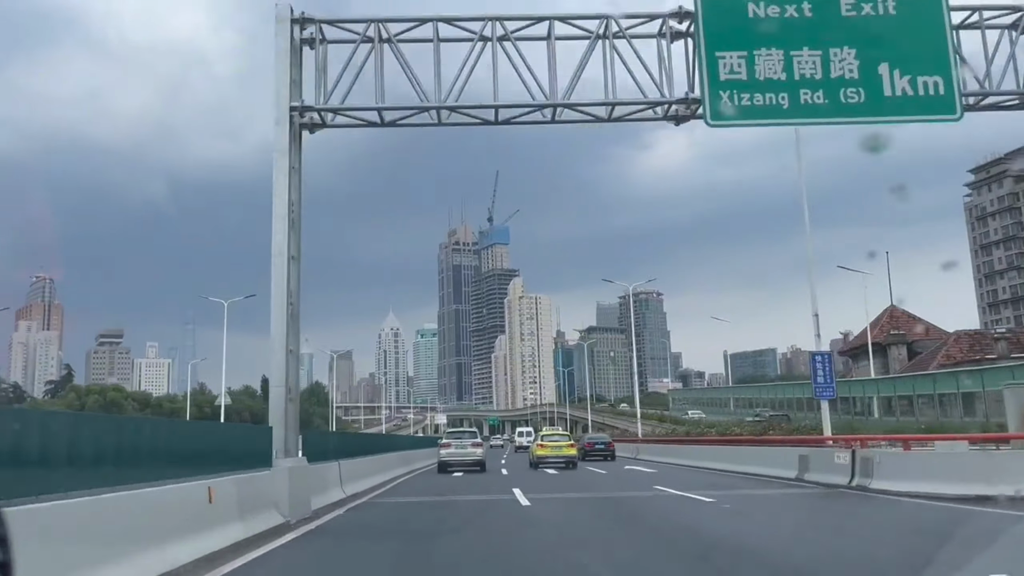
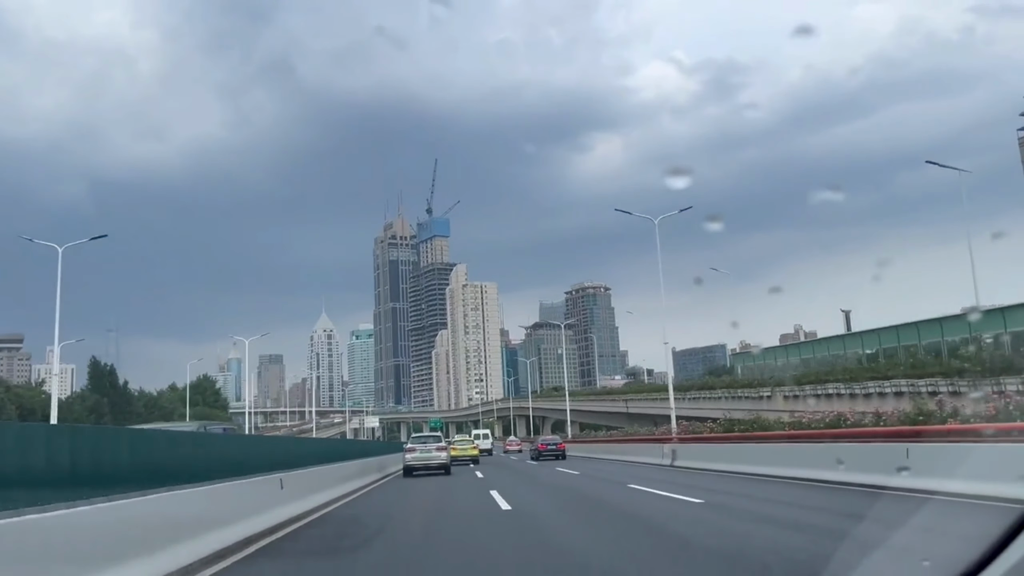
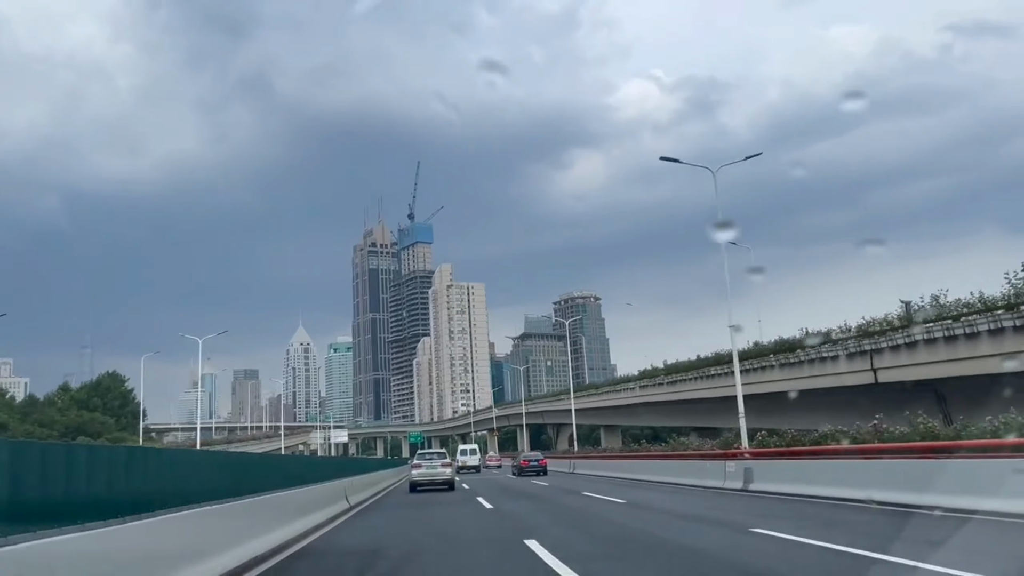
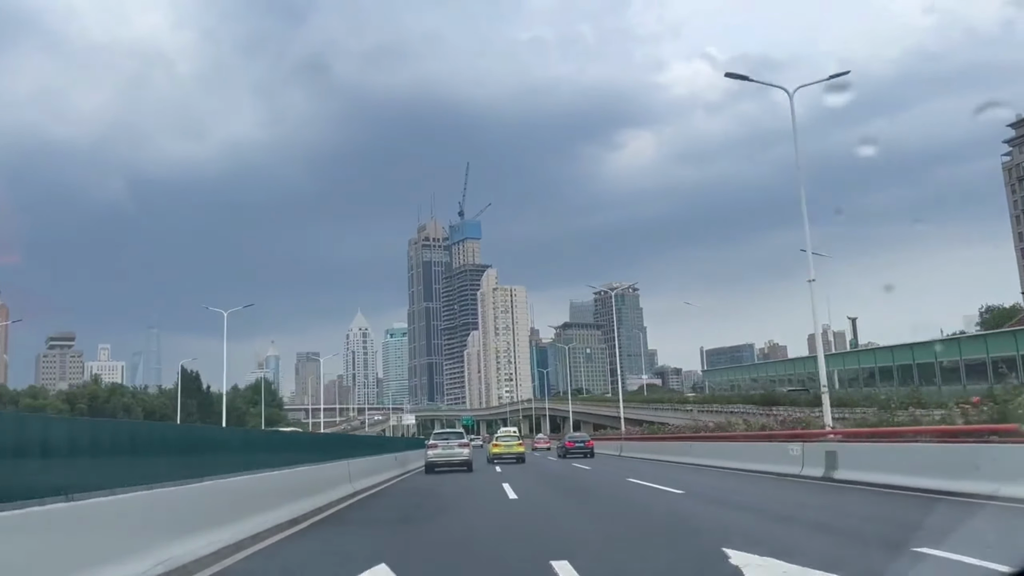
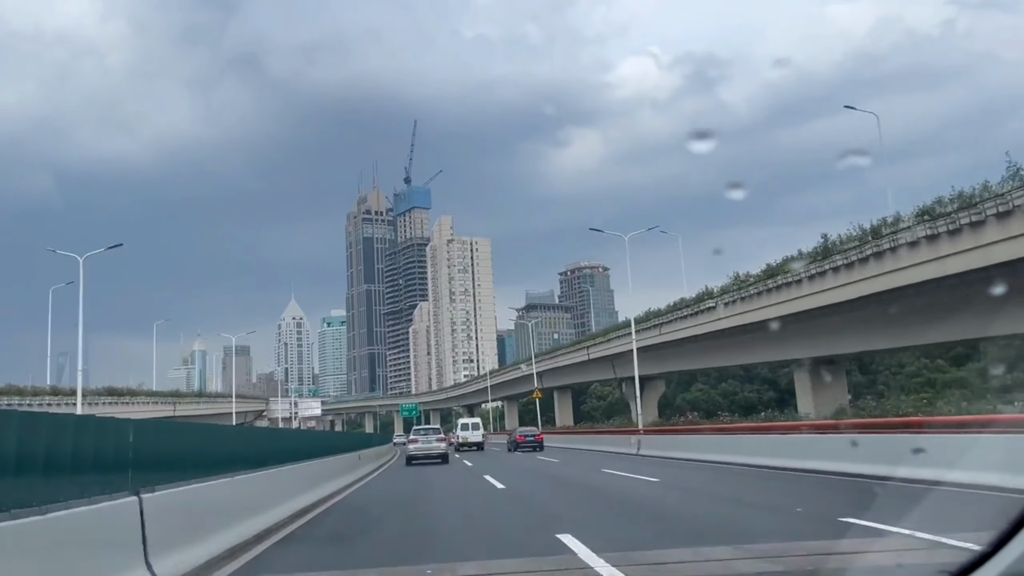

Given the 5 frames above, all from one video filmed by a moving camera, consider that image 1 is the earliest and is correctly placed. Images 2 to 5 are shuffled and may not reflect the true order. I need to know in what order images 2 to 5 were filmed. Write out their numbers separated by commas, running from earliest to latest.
4, 2, 3, 5
